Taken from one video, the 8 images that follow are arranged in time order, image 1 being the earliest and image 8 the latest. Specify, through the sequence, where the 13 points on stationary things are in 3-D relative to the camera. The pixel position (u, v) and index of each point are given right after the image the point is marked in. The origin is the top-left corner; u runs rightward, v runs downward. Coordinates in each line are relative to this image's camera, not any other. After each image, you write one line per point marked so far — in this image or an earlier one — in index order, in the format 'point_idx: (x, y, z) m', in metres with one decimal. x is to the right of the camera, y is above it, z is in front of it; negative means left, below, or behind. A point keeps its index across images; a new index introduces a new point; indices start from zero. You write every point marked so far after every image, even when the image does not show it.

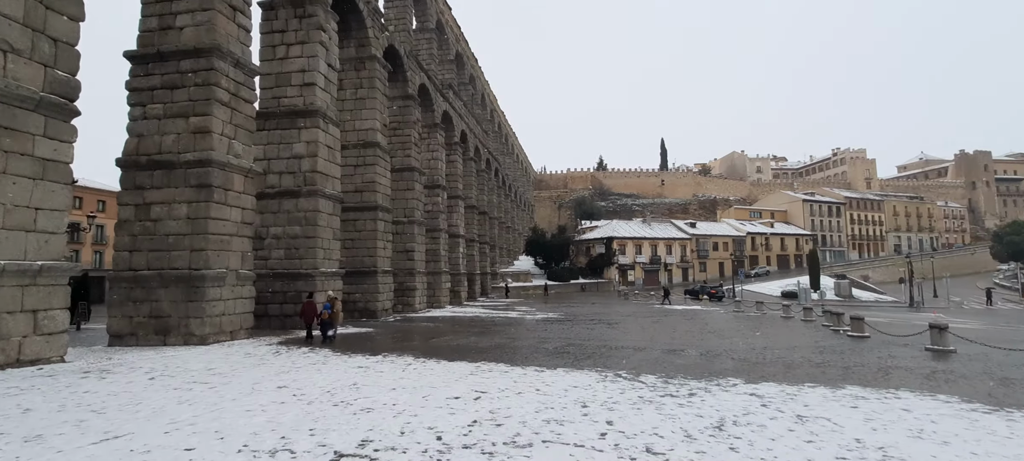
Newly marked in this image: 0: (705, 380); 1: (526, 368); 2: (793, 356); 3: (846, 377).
0: (+3.1, -2.4, +8.7) m
1: (+0.1, -2.4, +9.3) m
2: (+6.6, -2.9, +12.8) m
3: (+5.9, -2.6, +9.8) m
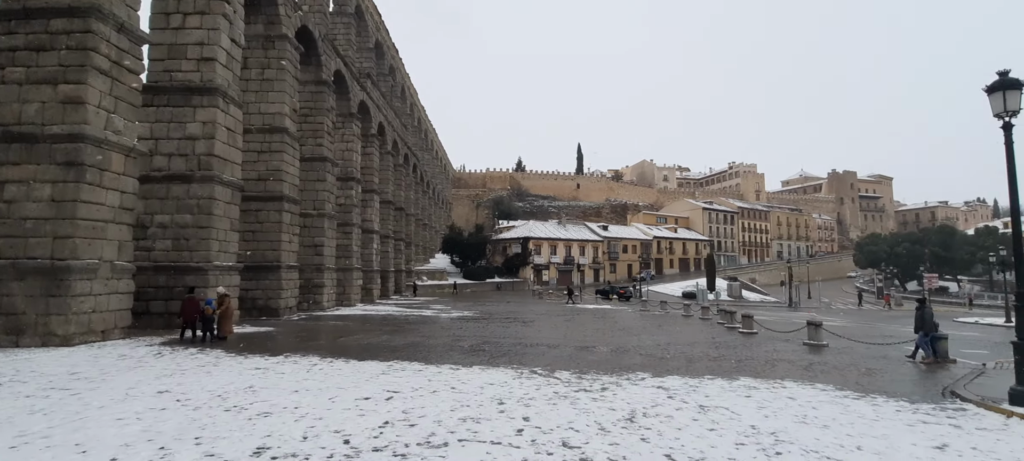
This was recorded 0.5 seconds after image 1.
0: (+1.7, -2.4, +8.9) m
1: (-1.3, -2.3, +9.0) m
2: (+4.5, -3.0, +13.4) m
3: (+4.3, -2.7, +10.4) m
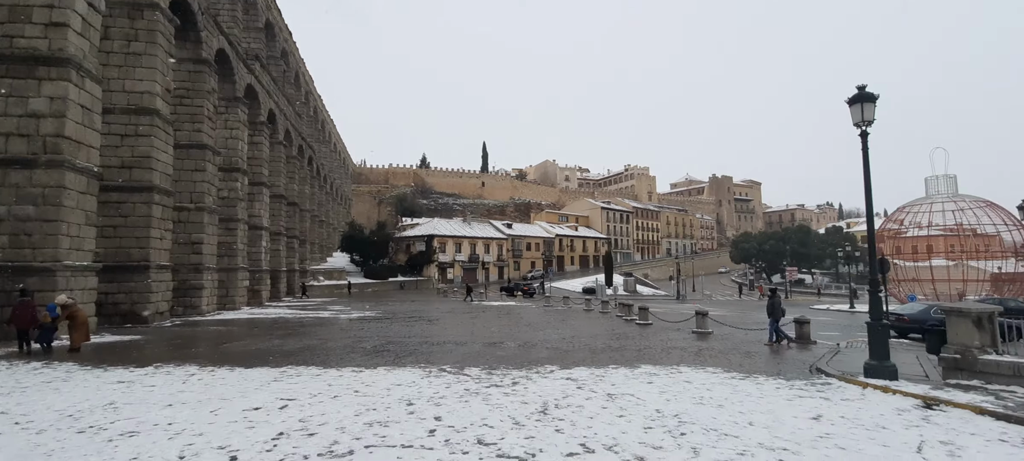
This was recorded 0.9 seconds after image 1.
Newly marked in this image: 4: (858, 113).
0: (+0.2, -2.3, +8.9) m
1: (-2.8, -2.2, +8.6) m
2: (+2.2, -2.9, +13.9) m
3: (+2.5, -2.6, +10.9) m
4: (+5.2, +1.8, +8.1) m
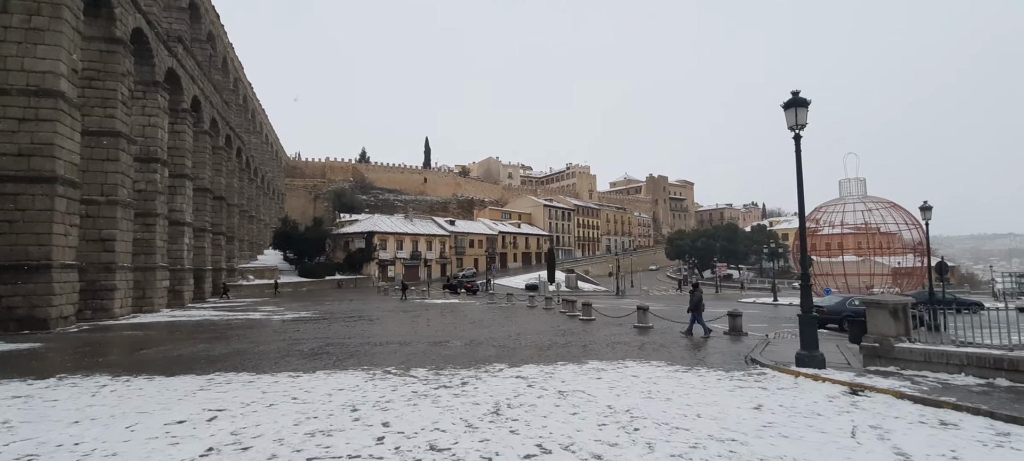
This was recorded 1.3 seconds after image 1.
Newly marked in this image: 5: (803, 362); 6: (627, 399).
0: (-0.6, -2.3, +8.8) m
1: (-3.5, -2.2, +8.1) m
2: (+0.8, -2.8, +14.0) m
3: (+1.5, -2.5, +11.0) m
4: (+4.5, +1.8, +8.6) m
5: (+4.5, -2.0, +8.2) m
6: (+1.4, -2.0, +6.4) m
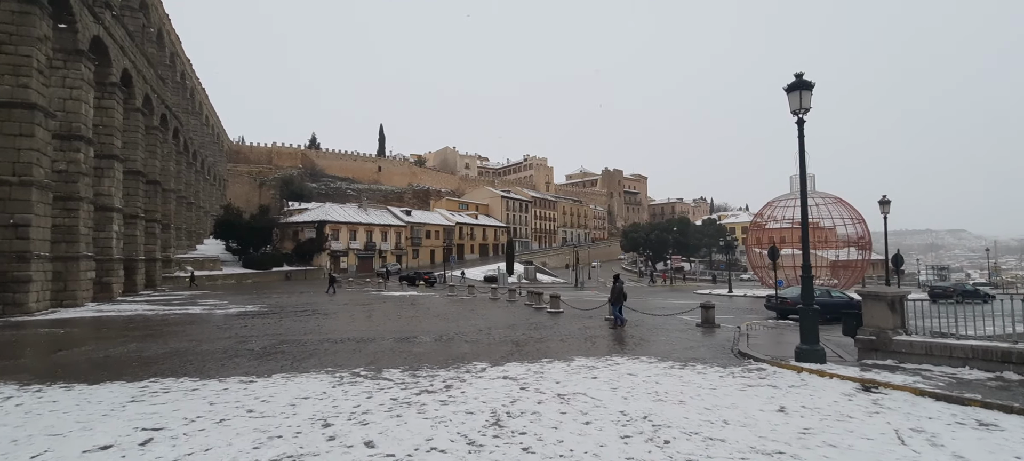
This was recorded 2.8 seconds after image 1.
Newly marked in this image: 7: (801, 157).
0: (-0.9, -2.0, +8.0) m
1: (-3.7, -1.9, +7.0) m
2: (+0.1, -2.6, +13.3) m
3: (+1.0, -2.3, +10.3) m
4: (+4.2, +2.0, +8.1) m
5: (+4.3, -1.8, +7.8) m
6: (+1.3, -1.8, +5.7) m
7: (+4.3, +1.1, +8.1) m
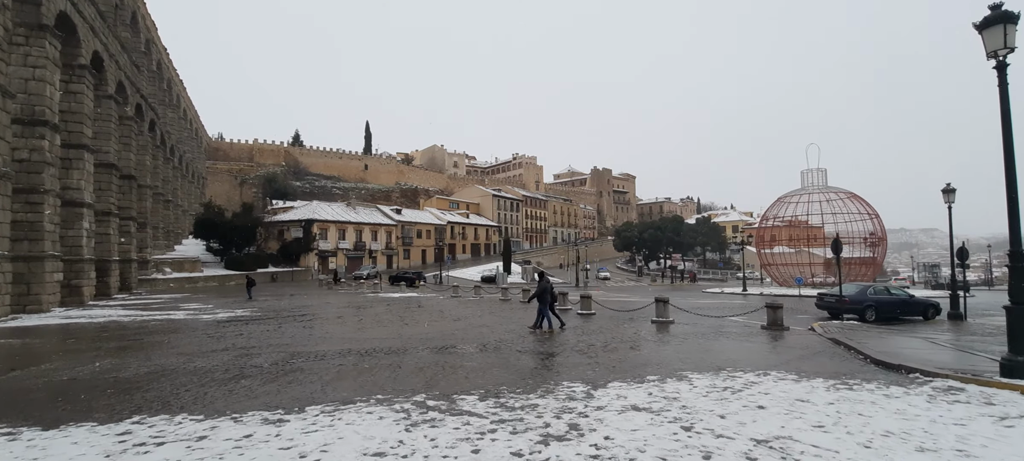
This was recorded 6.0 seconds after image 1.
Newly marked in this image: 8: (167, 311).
0: (+0.4, -1.8, +5.9) m
1: (-2.4, -1.7, +4.9) m
2: (+1.2, -2.3, +11.2) m
3: (+2.2, -2.0, +8.3) m
4: (+5.5, +2.3, +6.2) m
5: (+5.5, -1.6, +5.9) m
6: (+2.6, -1.5, +3.7) m
7: (+5.6, +1.4, +6.2) m
8: (-11.8, -2.7, +18.5) m
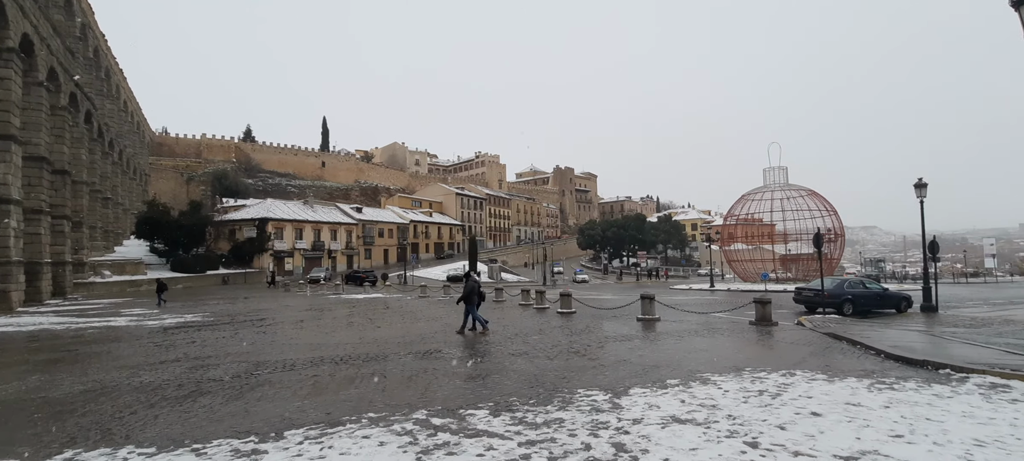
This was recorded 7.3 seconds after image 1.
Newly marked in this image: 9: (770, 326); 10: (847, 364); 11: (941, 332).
0: (+0.5, -1.6, +5.2) m
1: (-2.2, -1.6, +3.9) m
2: (+0.9, -2.2, +10.5) m
3: (+2.2, -1.9, +7.7) m
4: (+5.5, +2.4, +5.8) m
5: (+5.7, -1.4, +5.6) m
6: (+2.9, -1.4, +3.1) m
7: (+5.6, +1.6, +5.9) m
8: (-12.5, -2.7, +16.8) m
9: (+6.2, -2.3, +13.0) m
10: (+4.5, -1.8, +7.3) m
11: (+9.3, -2.2, +11.7) m
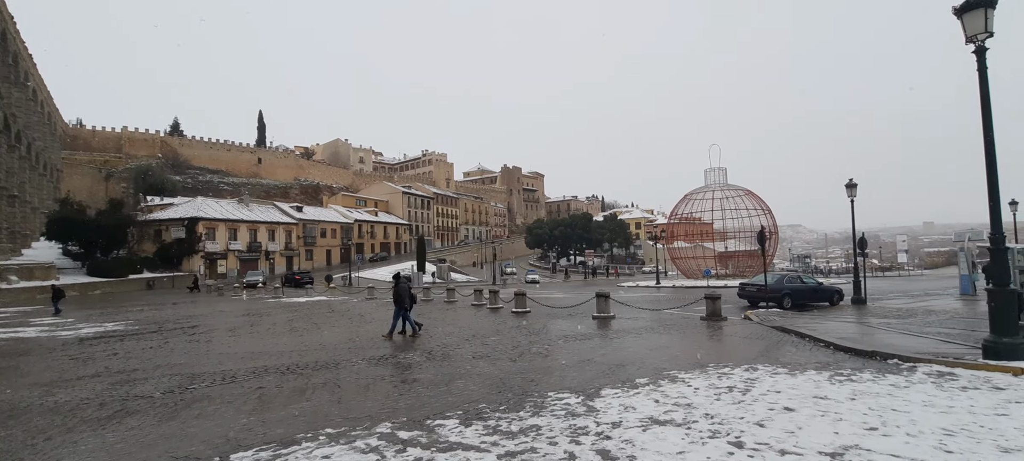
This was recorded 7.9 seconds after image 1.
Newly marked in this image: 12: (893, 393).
0: (+0.2, -1.6, +5.0) m
1: (-2.3, -1.6, +3.4) m
2: (+0.1, -2.1, +10.3) m
3: (+1.6, -1.9, +7.6) m
4: (+5.2, +2.5, +6.1) m
5: (+5.3, -1.4, +5.8) m
6: (+2.9, -1.4, +3.2) m
7: (+5.3, +1.6, +6.1) m
8: (-13.8, -2.7, +15.2) m
9: (+5.1, -2.2, +13.3) m
10: (+4.0, -1.8, +7.4) m
11: (+8.3, -2.1, +12.4) m
12: (+3.6, -1.6, +5.2) m
